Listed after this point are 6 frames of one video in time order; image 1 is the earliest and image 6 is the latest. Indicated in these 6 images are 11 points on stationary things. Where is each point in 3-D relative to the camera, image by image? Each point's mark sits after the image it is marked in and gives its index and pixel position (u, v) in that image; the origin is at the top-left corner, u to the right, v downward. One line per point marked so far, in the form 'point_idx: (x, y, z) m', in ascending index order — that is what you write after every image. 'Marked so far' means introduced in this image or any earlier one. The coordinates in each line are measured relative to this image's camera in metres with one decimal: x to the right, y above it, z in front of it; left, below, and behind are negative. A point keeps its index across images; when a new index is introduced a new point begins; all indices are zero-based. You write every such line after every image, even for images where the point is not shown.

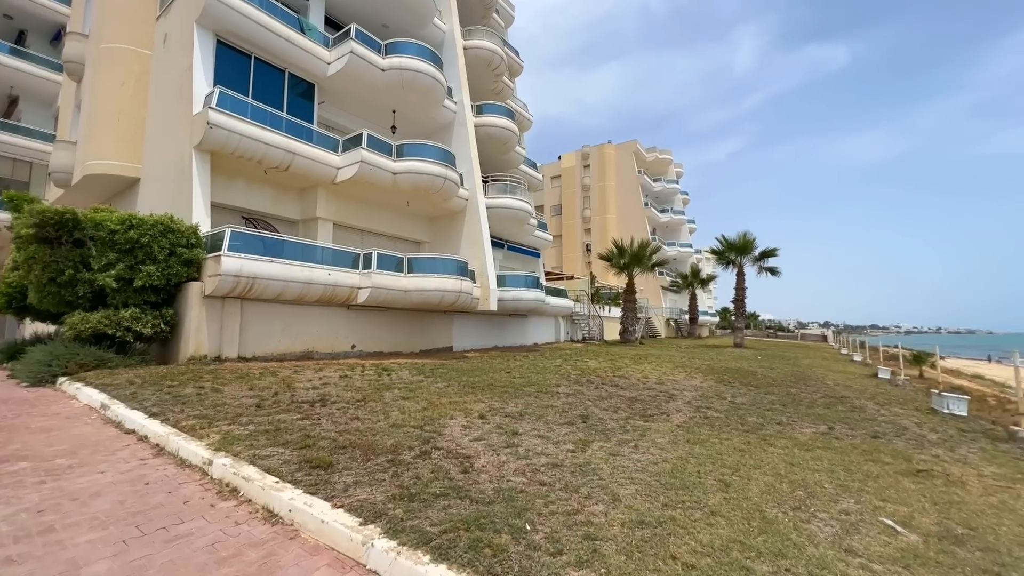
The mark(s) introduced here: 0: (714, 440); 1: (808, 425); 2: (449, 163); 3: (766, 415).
0: (+2.6, -2.0, +5.5) m
1: (+4.8, -2.2, +6.9) m
2: (-2.3, +4.5, +15.7) m
3: (+4.5, -2.2, +7.6) m
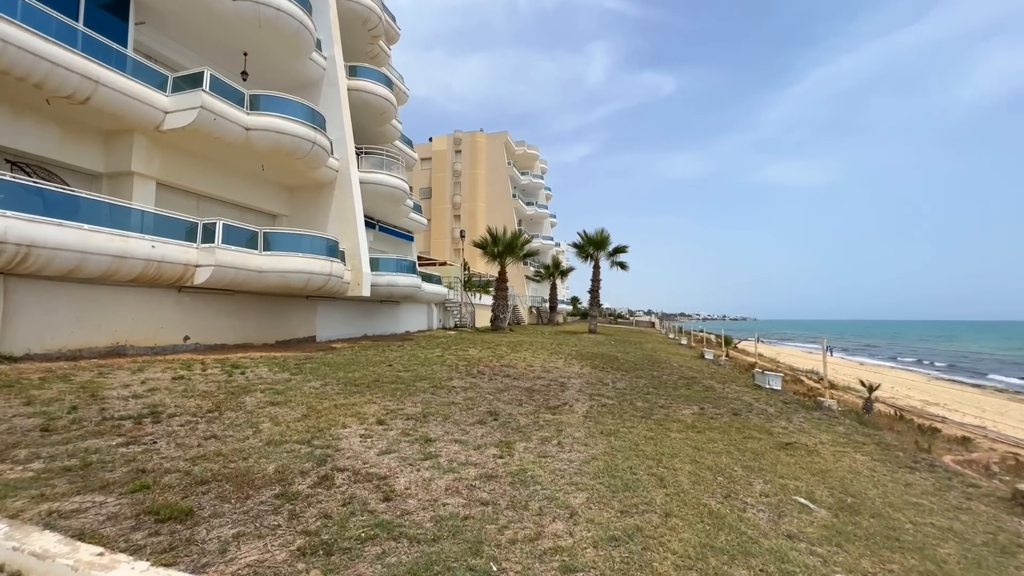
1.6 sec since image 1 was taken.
0: (+1.5, -1.9, +5.7) m
1: (+3.1, -2.1, +7.7) m
2: (-6.1, +5.1, +13.7) m
3: (+2.6, -2.1, +8.2) m
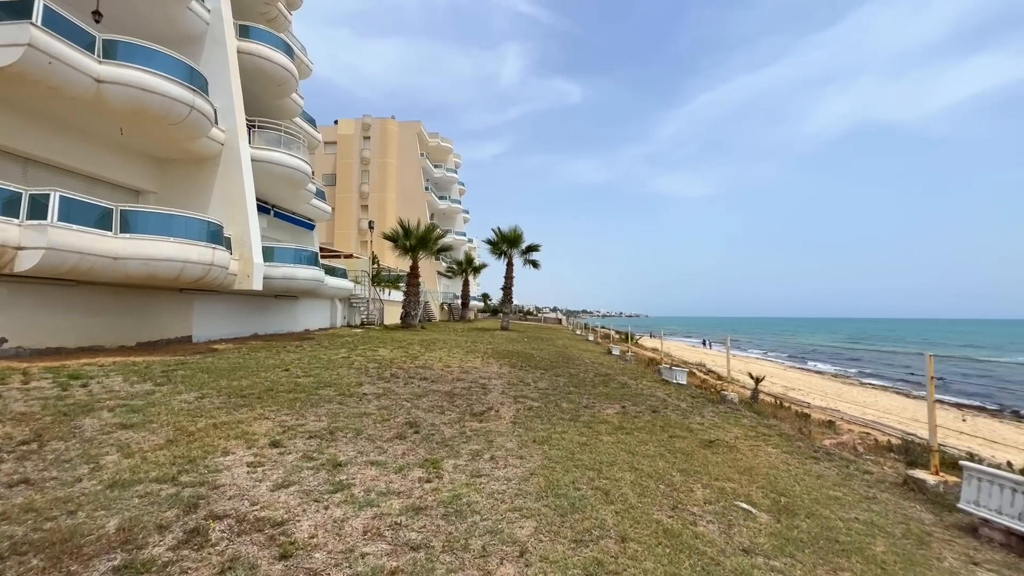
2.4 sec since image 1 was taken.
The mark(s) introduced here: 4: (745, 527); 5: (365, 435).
0: (+0.5, -1.8, +5.3) m
1: (+1.7, -2.1, +7.7) m
2: (-8.4, +5.3, +11.6) m
3: (+1.1, -2.1, +8.0) m
4: (+1.7, -1.8, +3.2) m
5: (-1.6, -1.6, +4.8) m
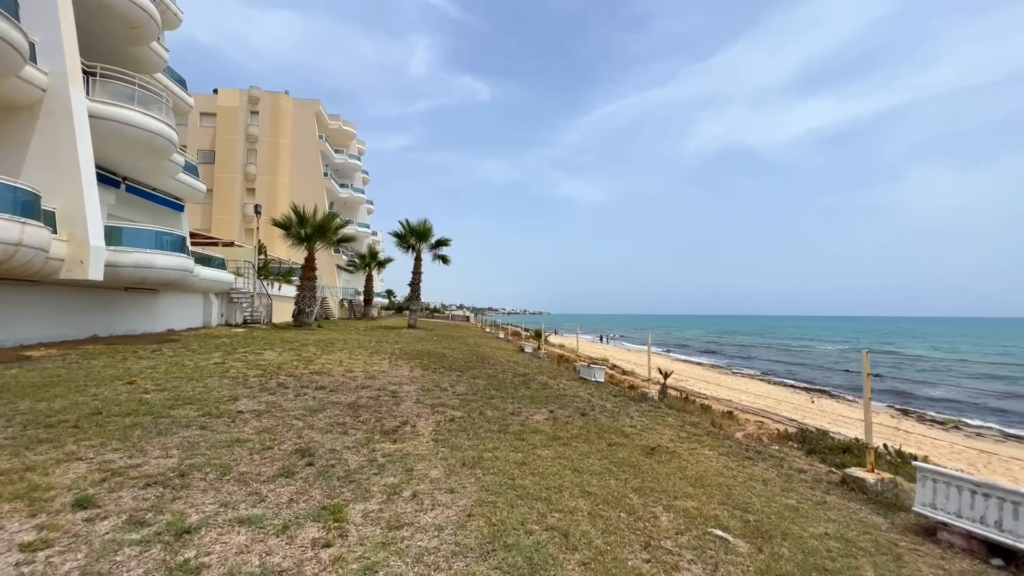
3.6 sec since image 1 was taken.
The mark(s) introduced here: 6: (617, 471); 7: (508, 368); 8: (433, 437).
0: (-0.3, -1.7, +4.5) m
1: (+0.4, -2.0, +7.0) m
2: (-10.2, +5.6, +8.6) m
3: (-0.3, -2.0, +7.3) m
4: (+1.4, -1.7, +2.7) m
5: (-2.3, -1.5, +3.5) m
6: (+1.1, -1.8, +4.3) m
7: (-0.2, -2.4, +13.0) m
8: (-0.9, -1.7, +5.0) m
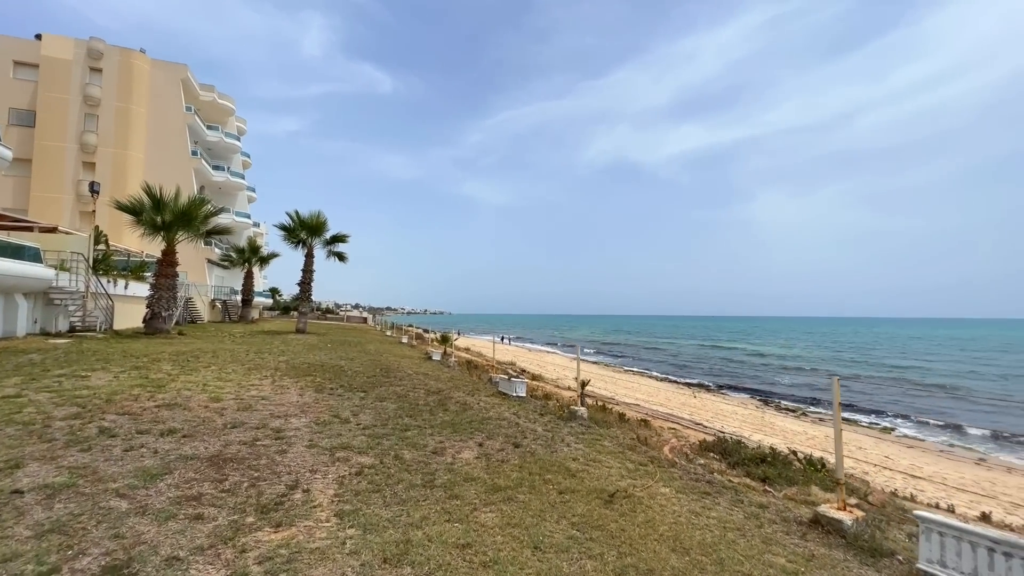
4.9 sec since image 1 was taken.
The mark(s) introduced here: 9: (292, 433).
0: (-0.8, -1.9, +3.3) m
1: (-0.7, -2.2, +5.9) m
2: (-11.3, +5.6, +5.1) m
3: (-1.4, -2.1, +6.0) m
4: (+1.2, -1.9, +1.9) m
5: (-2.5, -1.7, +1.9) m
6: (+0.6, -2.0, +3.4) m
7: (-2.6, -2.6, +11.7) m
8: (-1.5, -1.9, +3.7) m
9: (-3.0, -2.0, +6.0) m
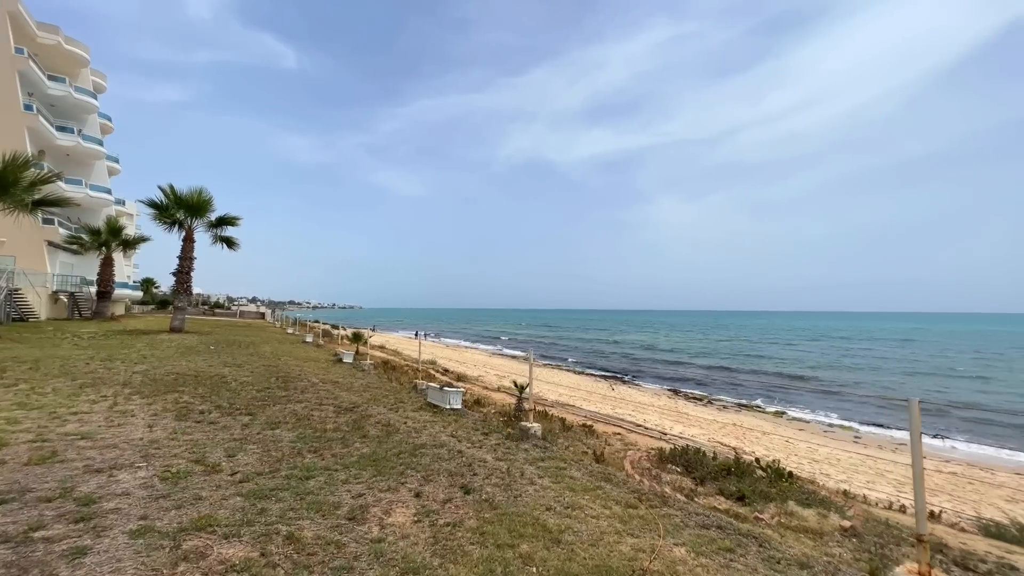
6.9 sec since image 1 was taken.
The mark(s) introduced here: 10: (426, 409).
0: (-0.7, -1.8, +1.6) m
1: (-1.2, -2.1, +4.2) m
2: (-11.3, +5.8, +1.3) m
3: (-1.9, -2.0, +4.1) m
4: (+1.5, -1.9, +0.6) m
5: (-2.2, -1.6, -0.1) m
6: (+0.6, -1.9, +2.0) m
7: (-4.1, -2.4, +9.5) m
8: (-1.5, -1.8, +1.8) m
9: (-3.4, -1.8, +3.8) m
10: (-1.8, -2.5, +9.0) m
